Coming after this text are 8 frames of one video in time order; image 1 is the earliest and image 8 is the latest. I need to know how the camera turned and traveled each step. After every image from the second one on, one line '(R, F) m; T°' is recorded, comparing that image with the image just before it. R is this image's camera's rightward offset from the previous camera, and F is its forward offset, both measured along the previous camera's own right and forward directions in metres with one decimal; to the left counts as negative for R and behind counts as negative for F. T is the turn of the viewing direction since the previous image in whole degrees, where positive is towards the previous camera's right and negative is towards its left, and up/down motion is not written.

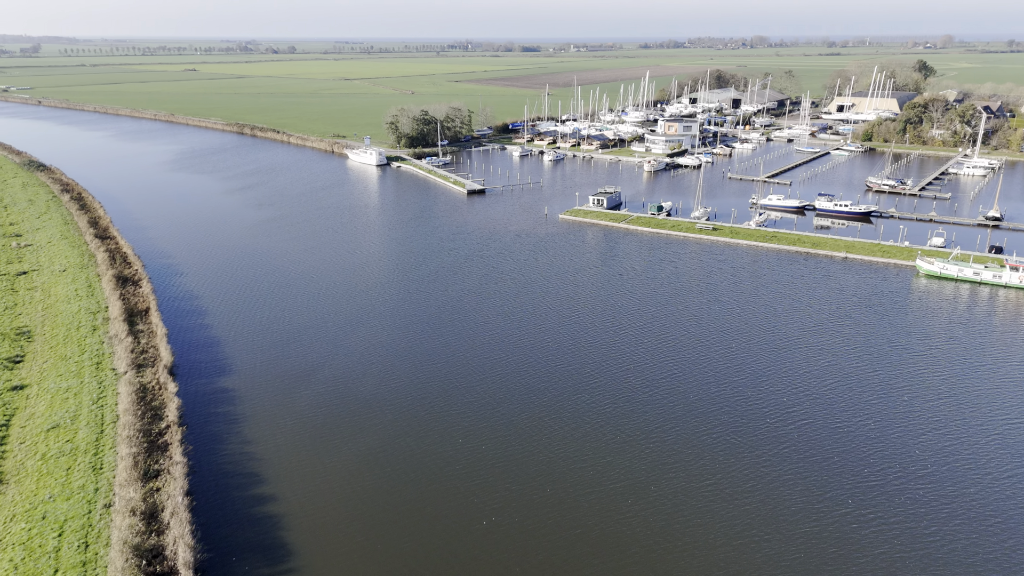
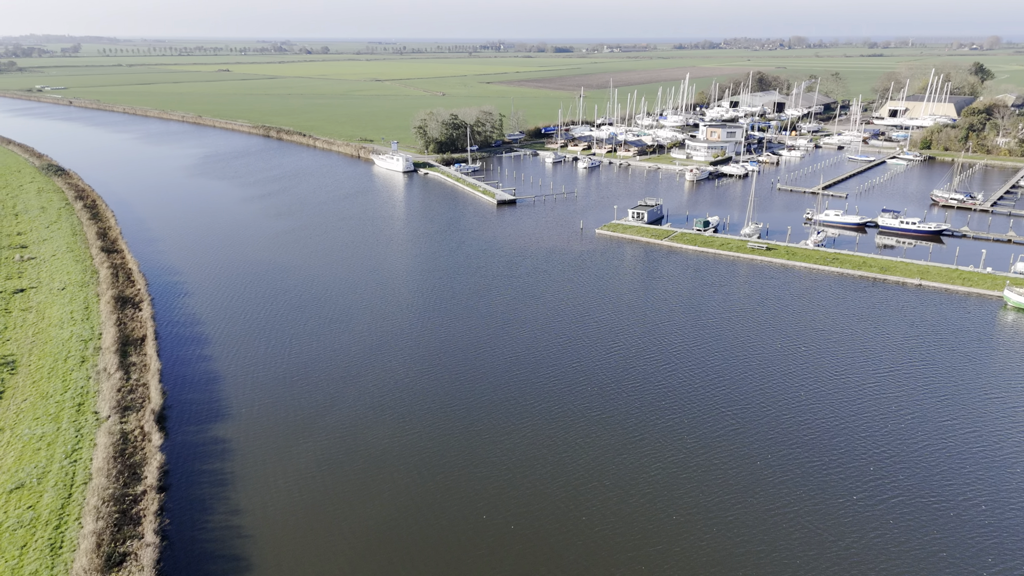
(-0.2, +3.3) m; -2°
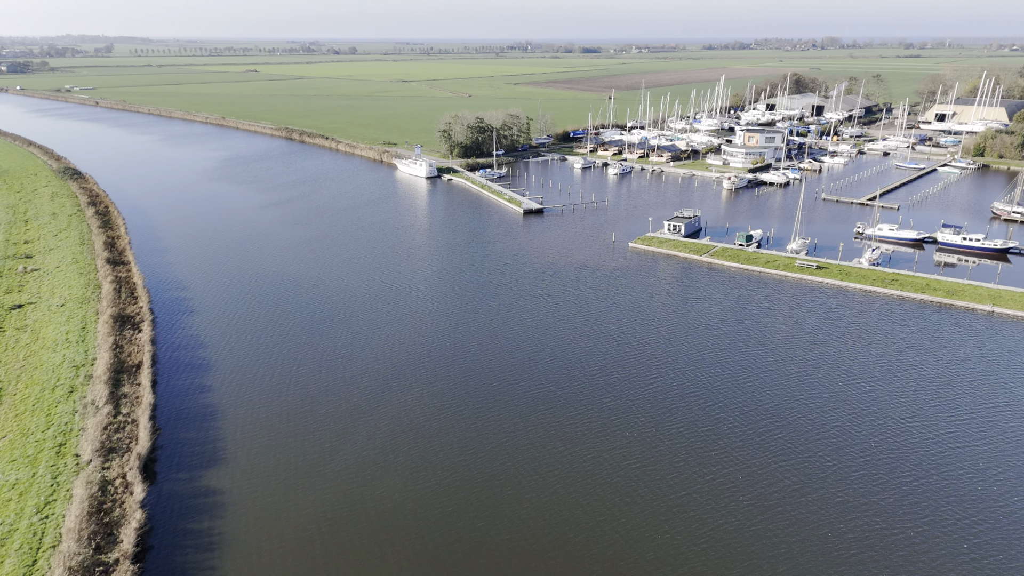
(-0.2, +2.6) m; -2°
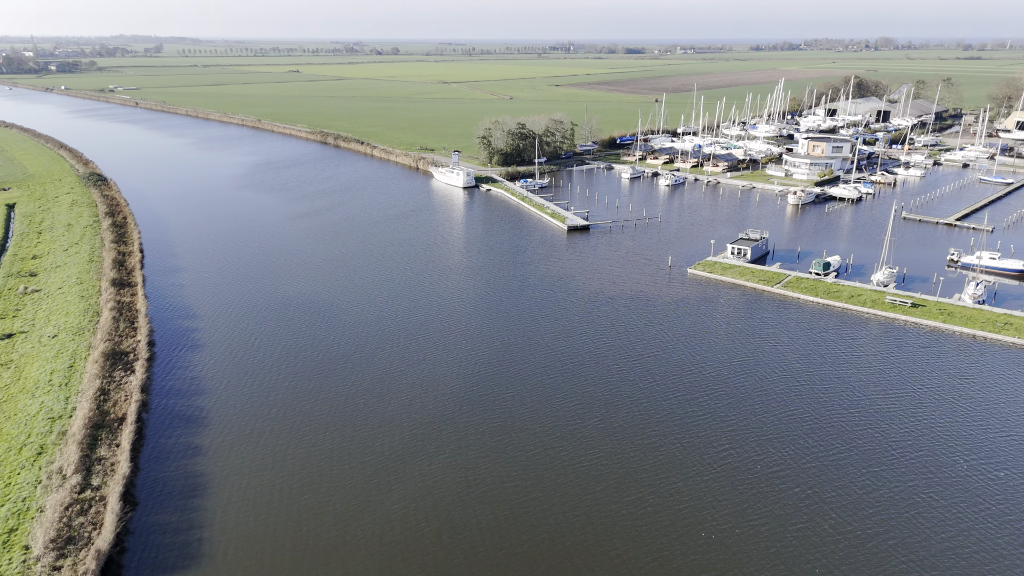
(-0.3, +4.0) m; -3°
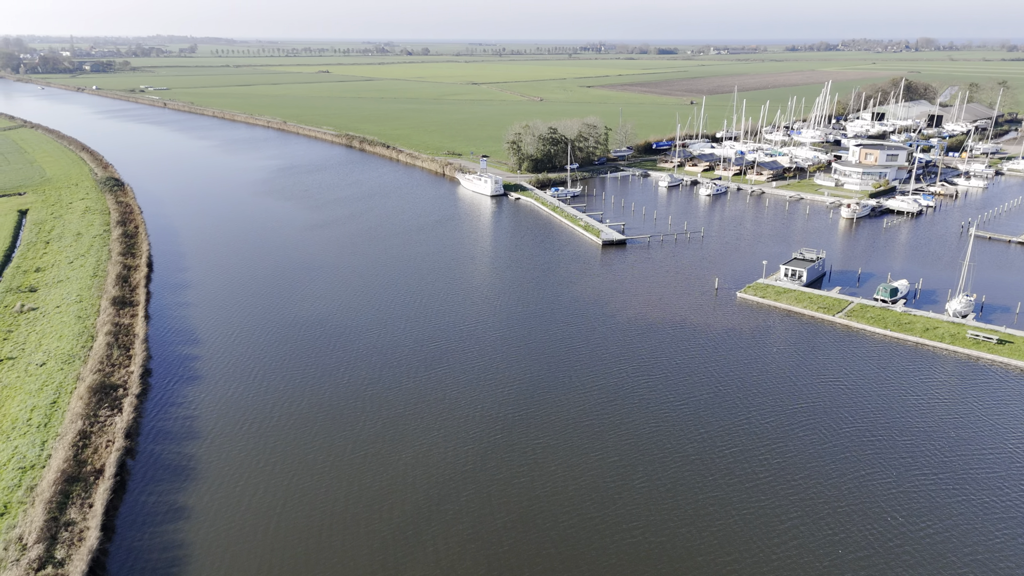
(-0.2, +2.9) m; -2°
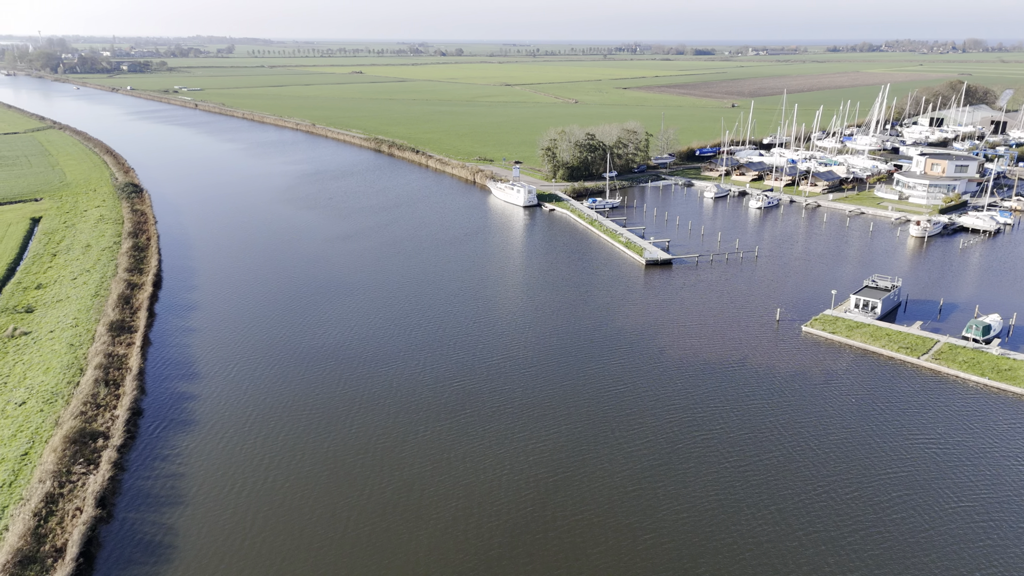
(-0.2, +3.3) m; -2°
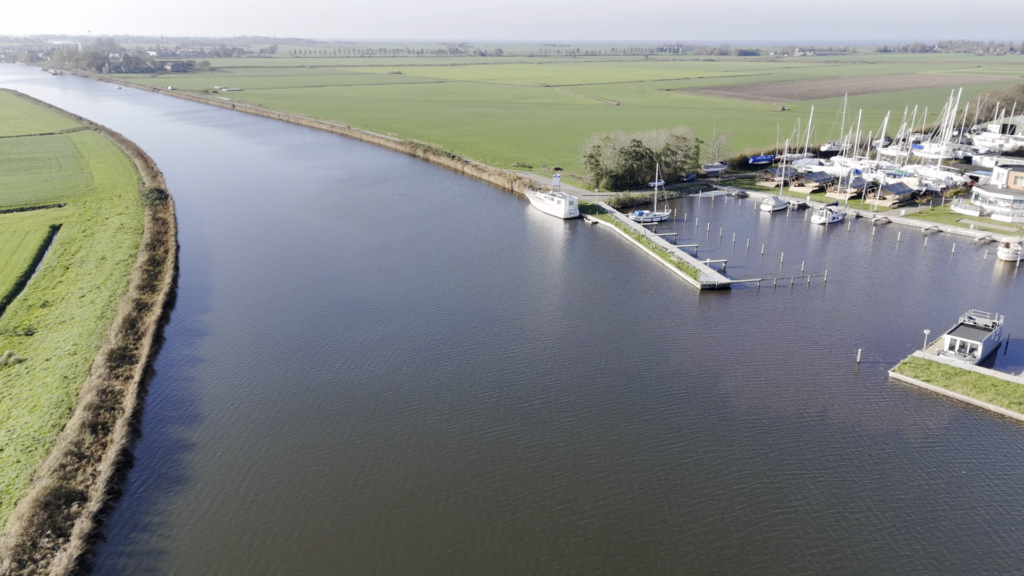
(-0.2, +3.2) m; -3°
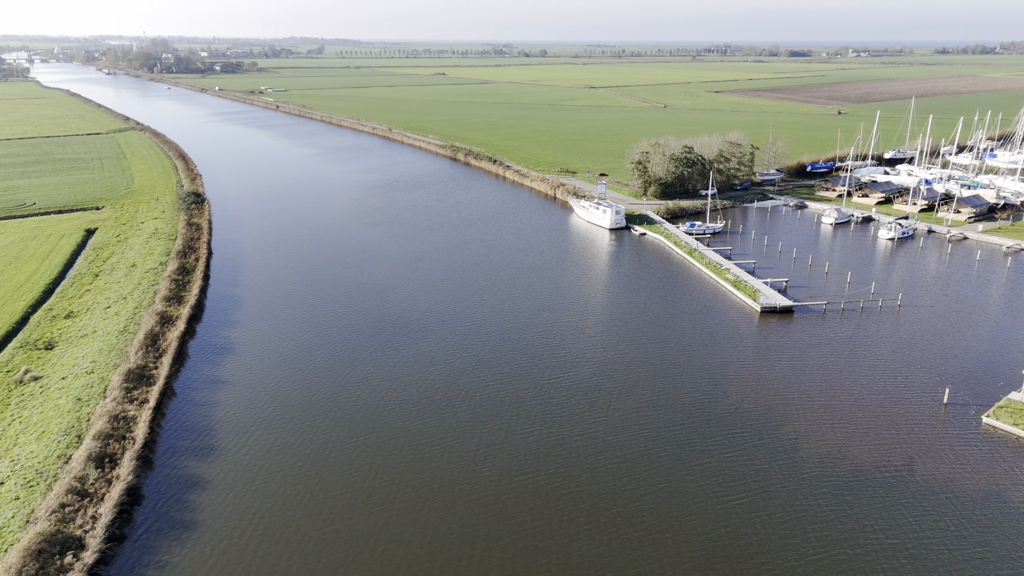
(-0.1, +2.2) m; -3°
